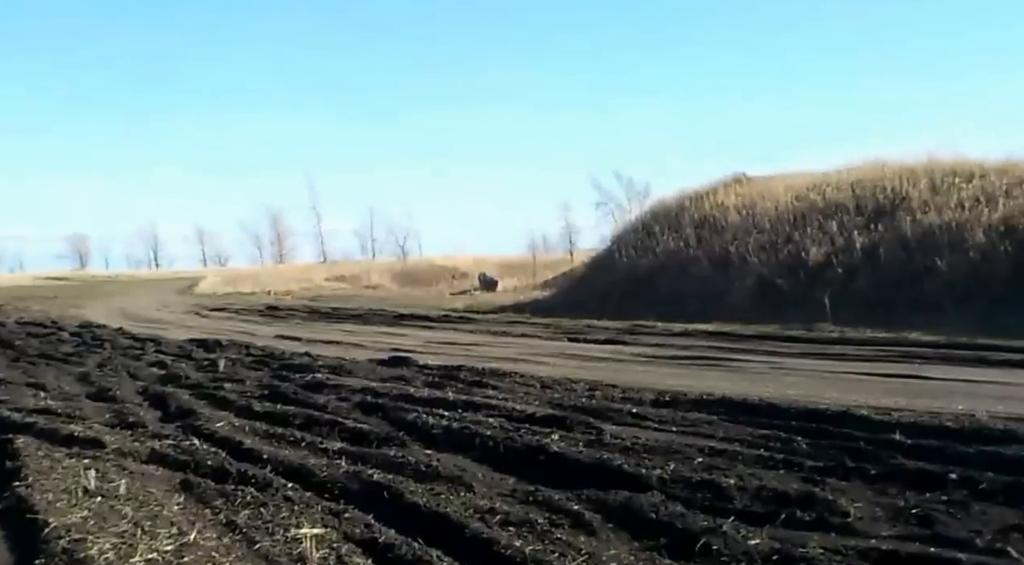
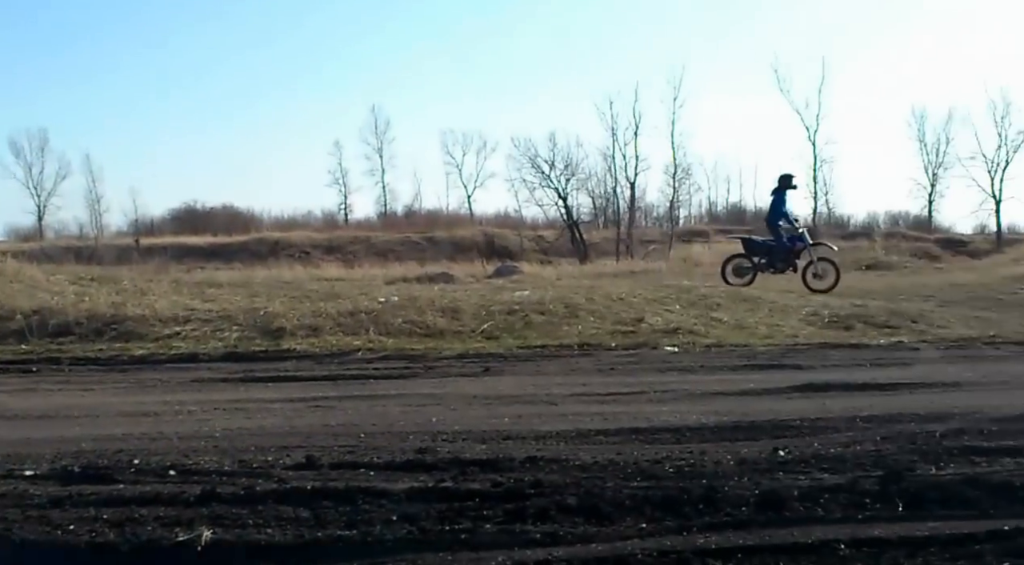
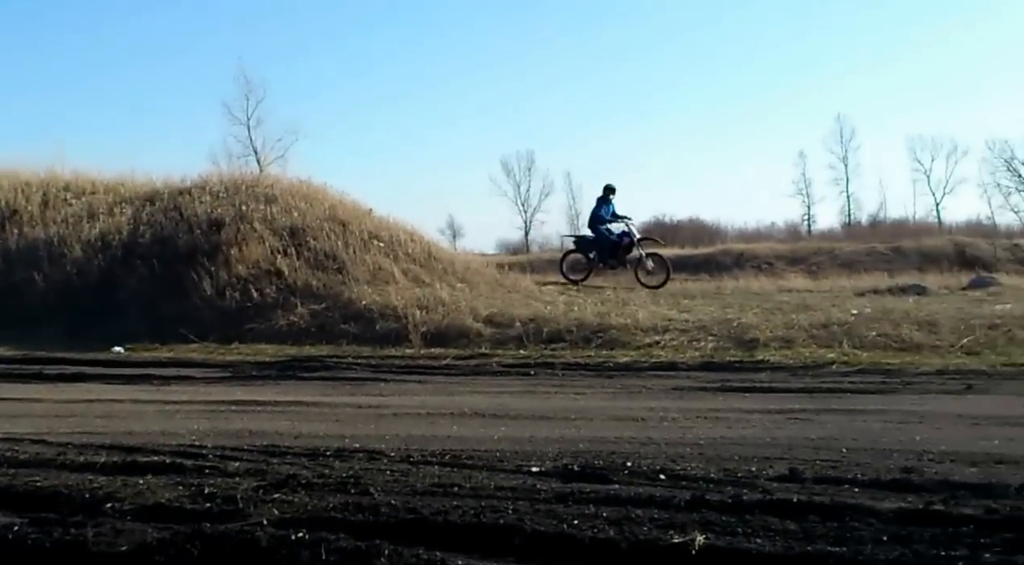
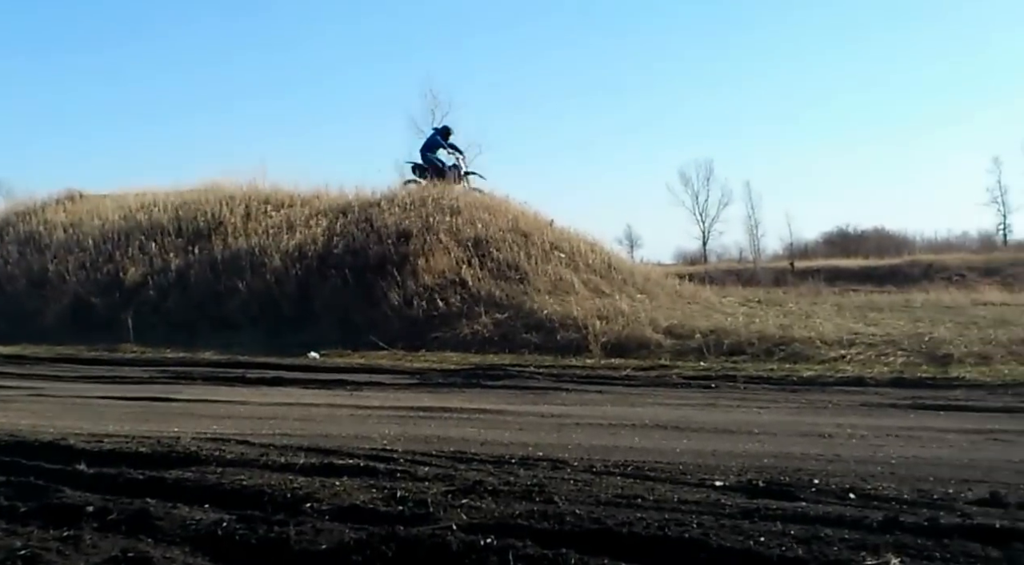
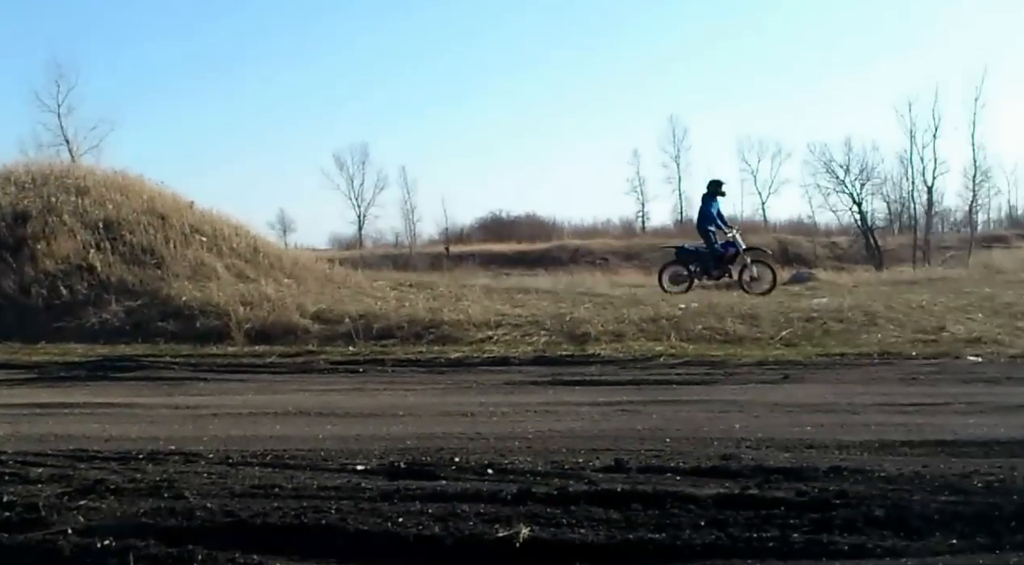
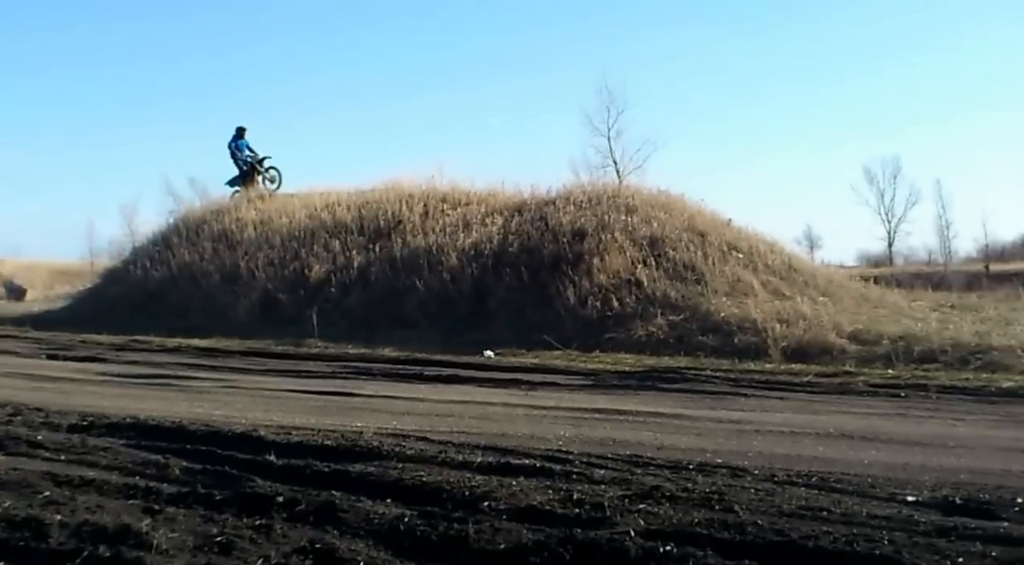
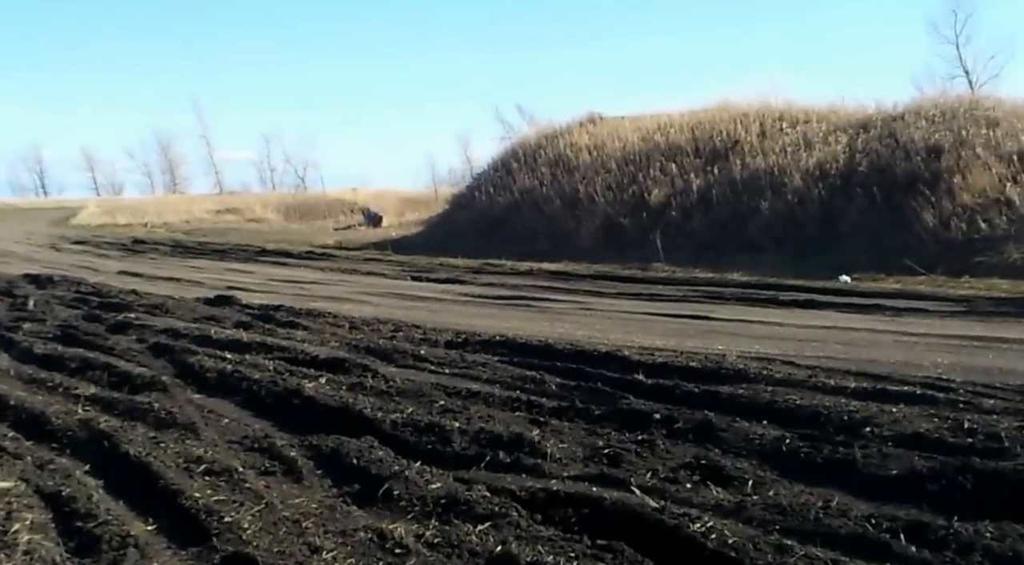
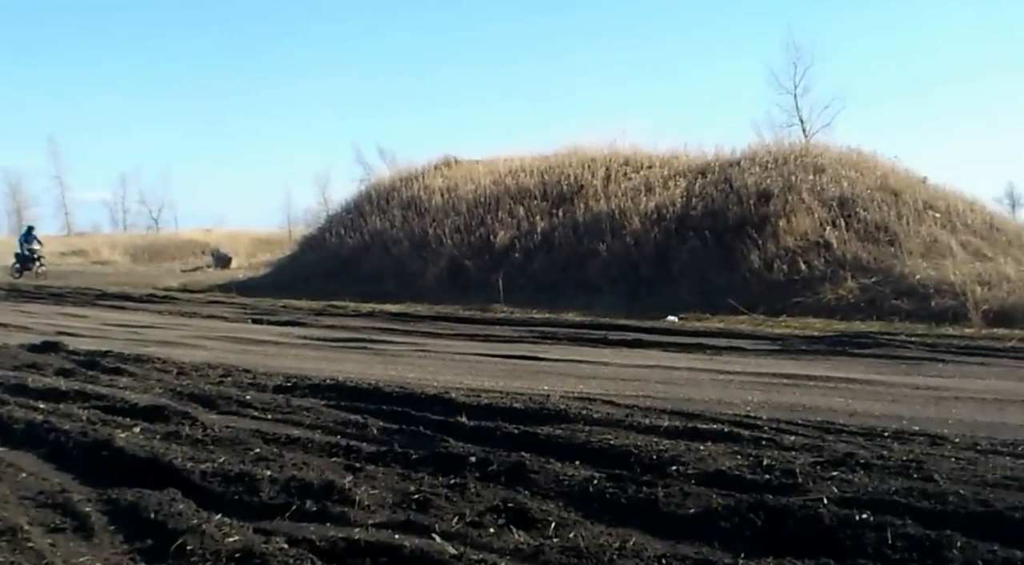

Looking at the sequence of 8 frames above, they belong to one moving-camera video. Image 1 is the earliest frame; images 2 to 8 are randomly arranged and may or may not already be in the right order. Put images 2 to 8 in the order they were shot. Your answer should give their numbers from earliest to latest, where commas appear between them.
7, 8, 6, 4, 3, 5, 2
